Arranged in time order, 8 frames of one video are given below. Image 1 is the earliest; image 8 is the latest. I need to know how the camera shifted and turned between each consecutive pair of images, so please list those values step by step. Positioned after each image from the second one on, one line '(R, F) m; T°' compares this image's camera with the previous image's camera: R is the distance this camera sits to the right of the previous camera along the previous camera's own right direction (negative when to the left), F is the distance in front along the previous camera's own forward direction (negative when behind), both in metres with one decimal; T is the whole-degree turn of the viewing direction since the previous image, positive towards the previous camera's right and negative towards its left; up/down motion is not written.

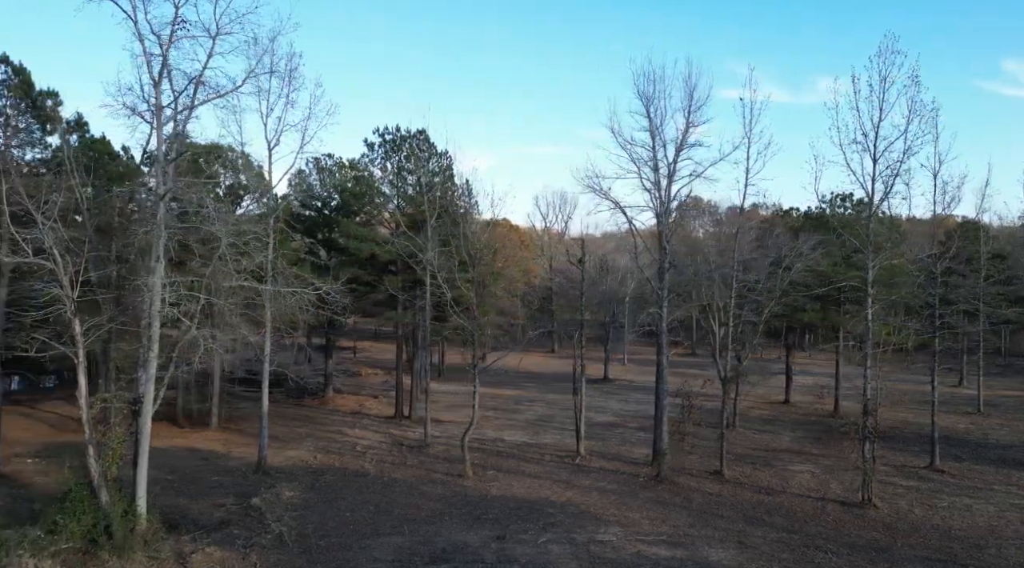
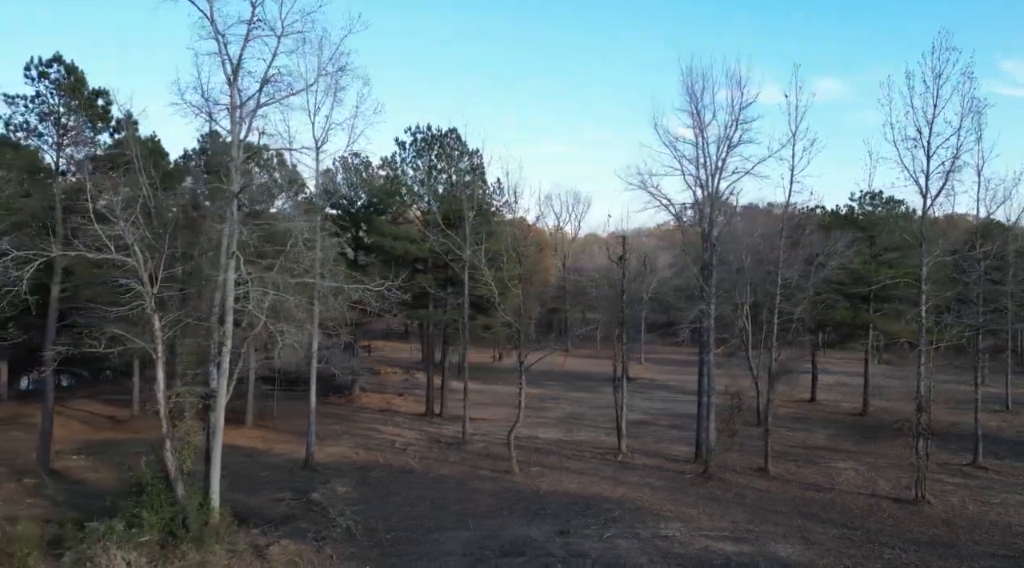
(-1.0, -0.1) m; -1°
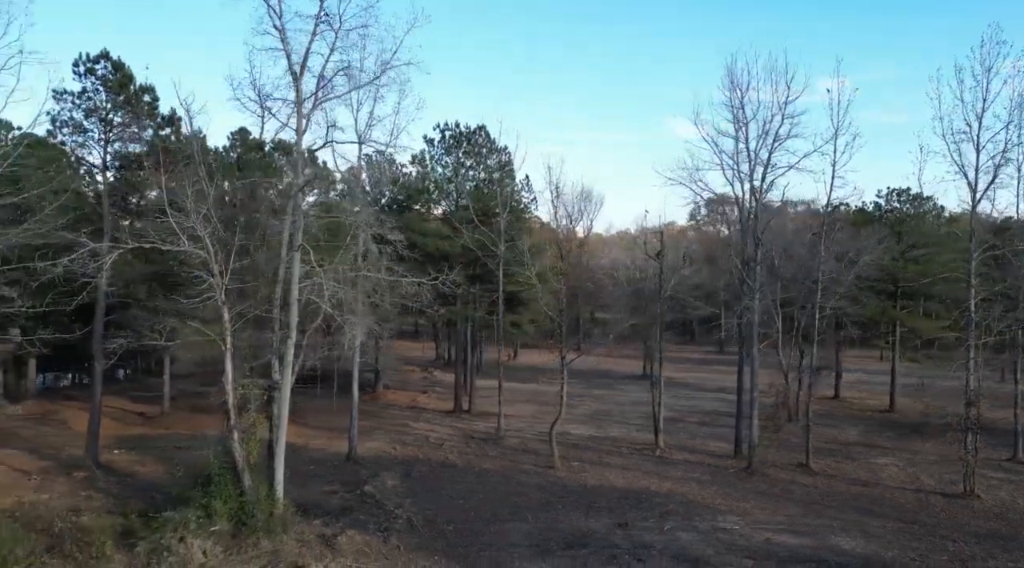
(-0.9, -0.1) m; -1°
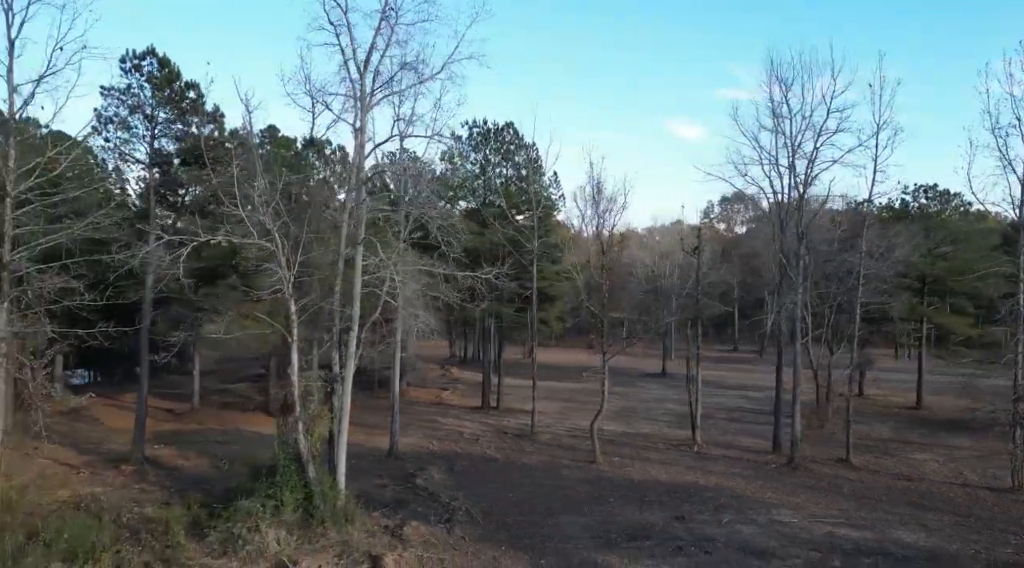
(-0.9, -0.1) m; -1°
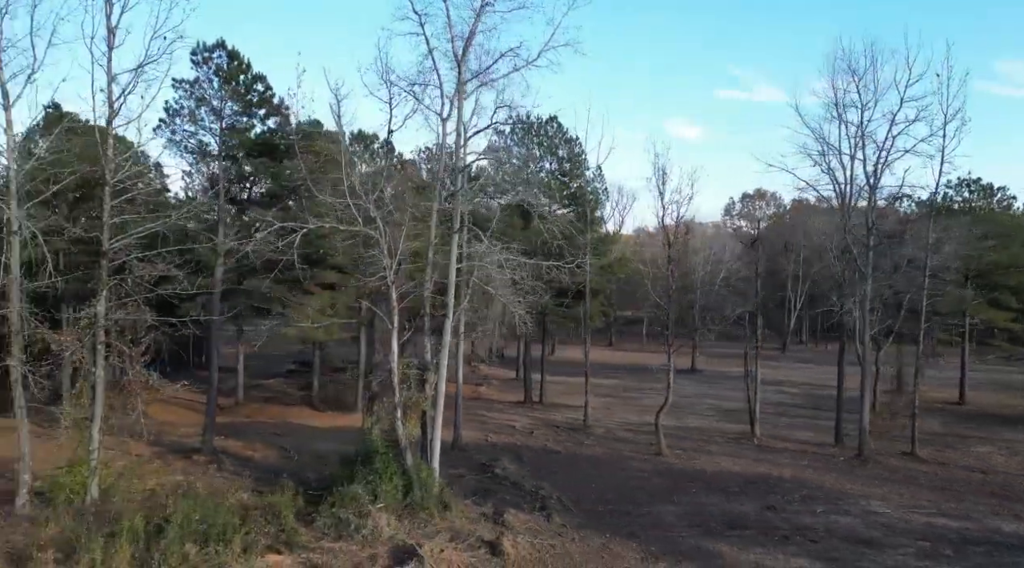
(-1.4, 0.0) m; -1°
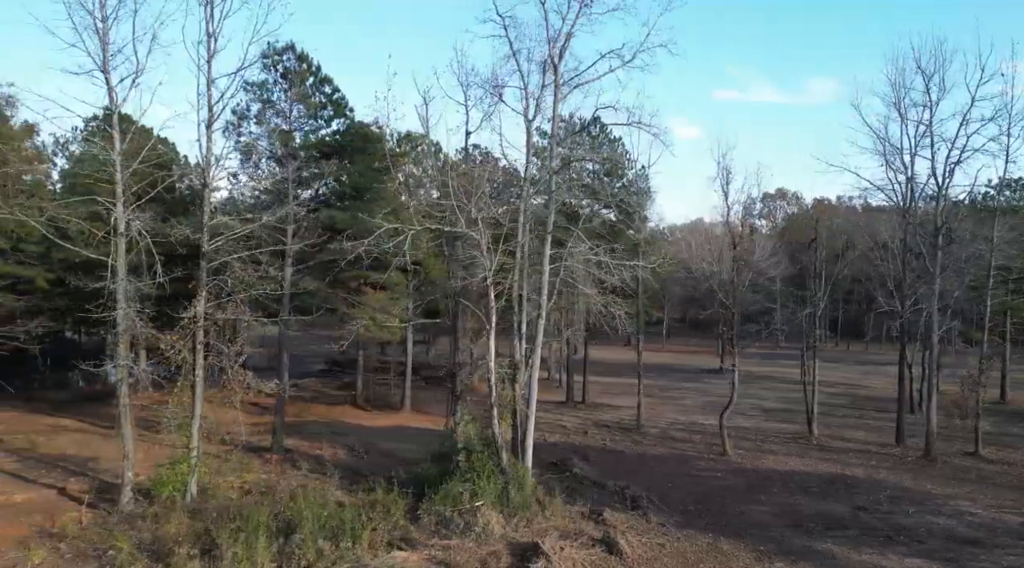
(-1.4, -0.1) m; -1°
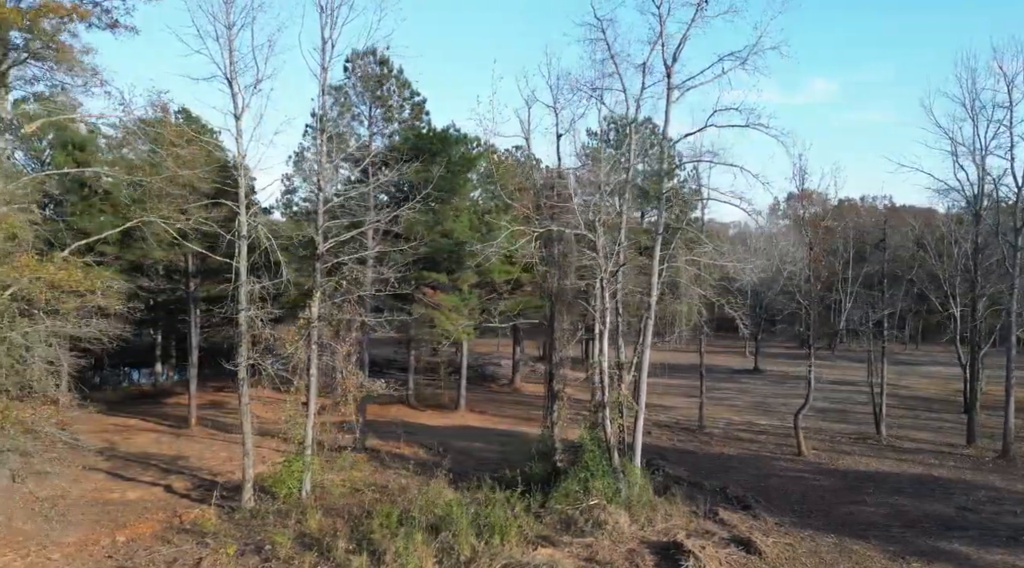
(-1.7, -0.2) m; -1°
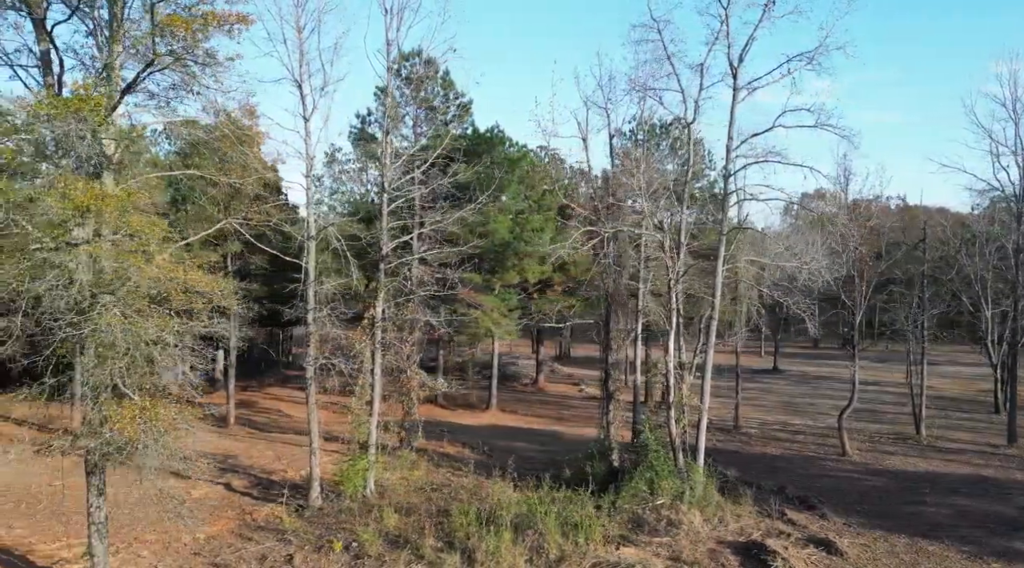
(-1.0, -0.1) m; -1°
